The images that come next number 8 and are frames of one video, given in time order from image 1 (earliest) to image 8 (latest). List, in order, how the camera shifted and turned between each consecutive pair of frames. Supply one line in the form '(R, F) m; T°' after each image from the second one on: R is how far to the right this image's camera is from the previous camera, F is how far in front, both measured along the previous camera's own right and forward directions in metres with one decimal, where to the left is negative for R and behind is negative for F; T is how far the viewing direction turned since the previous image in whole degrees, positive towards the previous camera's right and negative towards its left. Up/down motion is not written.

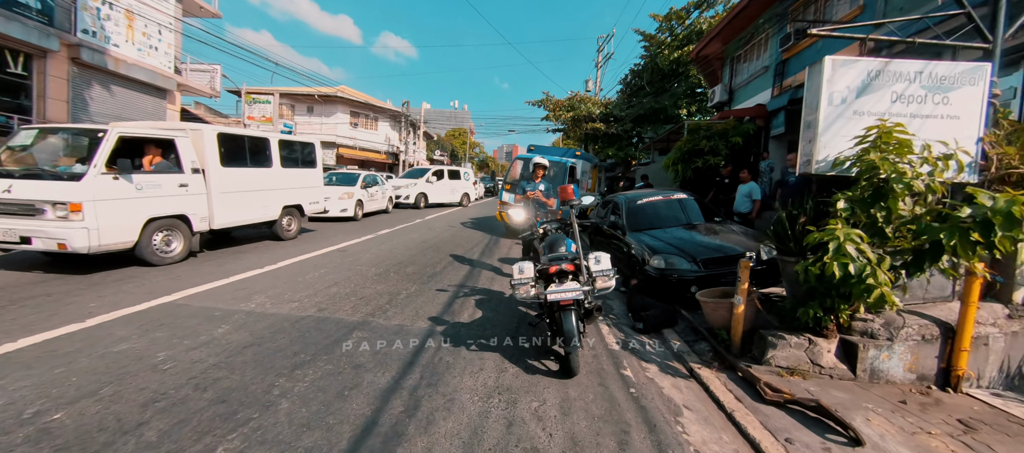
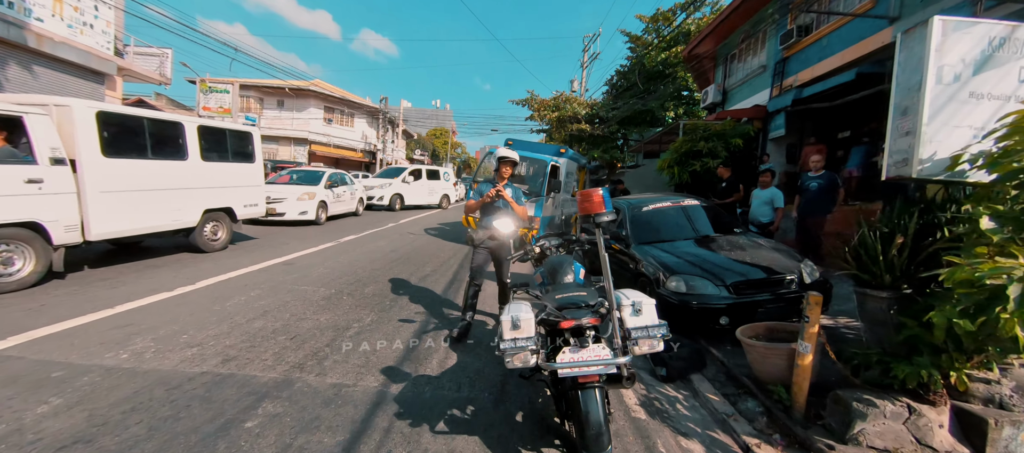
(0.0, +1.1) m; +3°
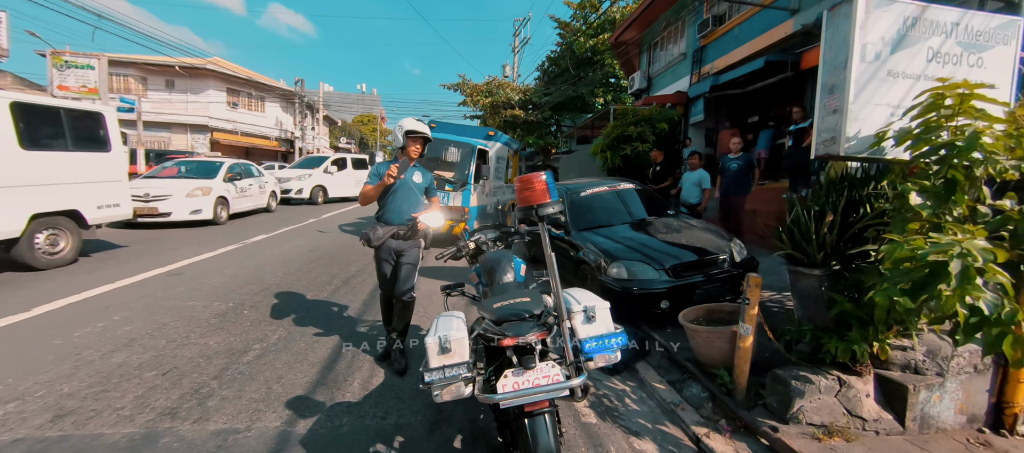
(+0.1, +0.3) m; +9°
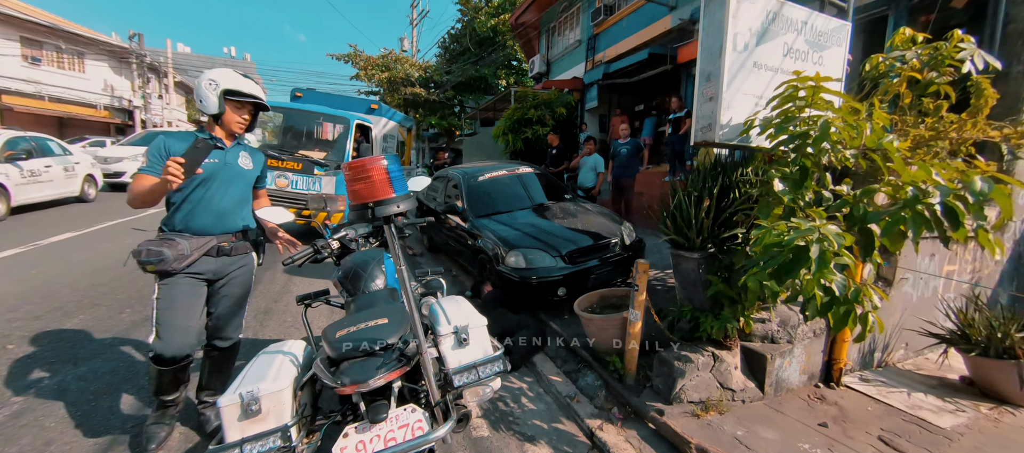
(+0.2, +0.3) m; +14°
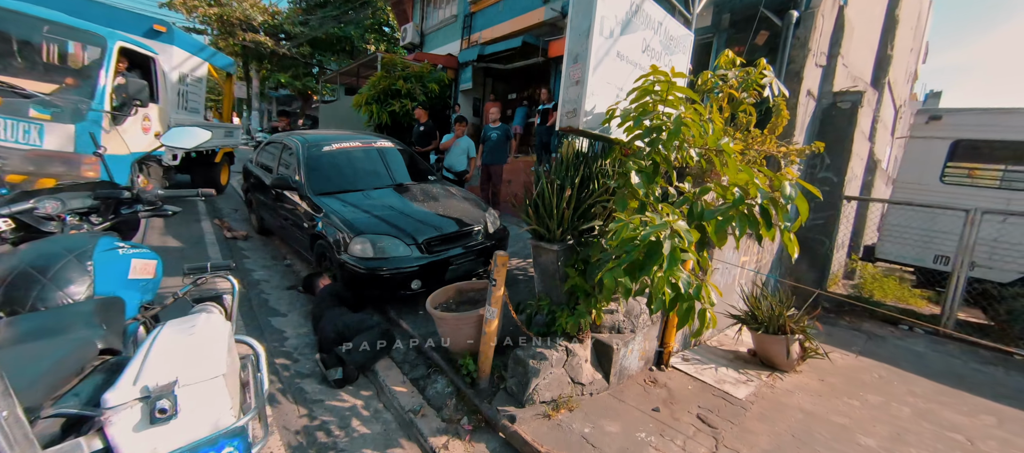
(+0.2, +0.4) m; +19°
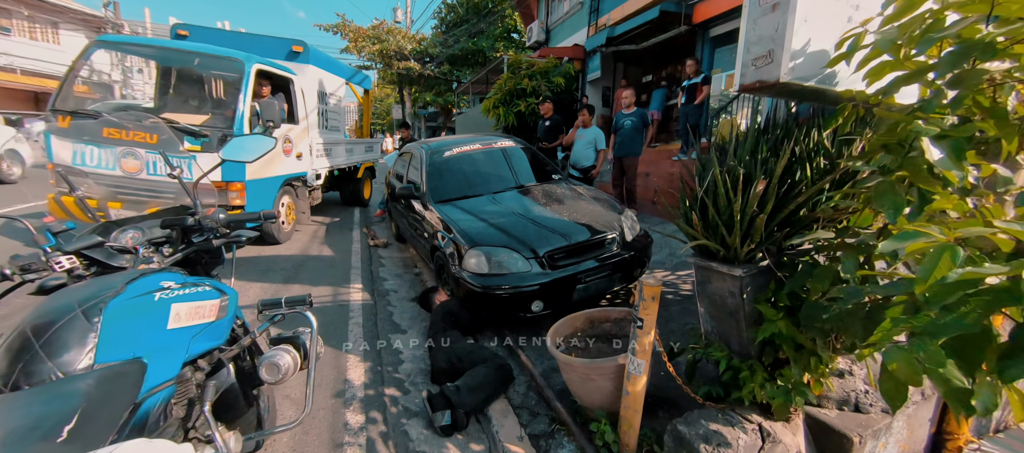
(-0.1, +0.7) m; -20°
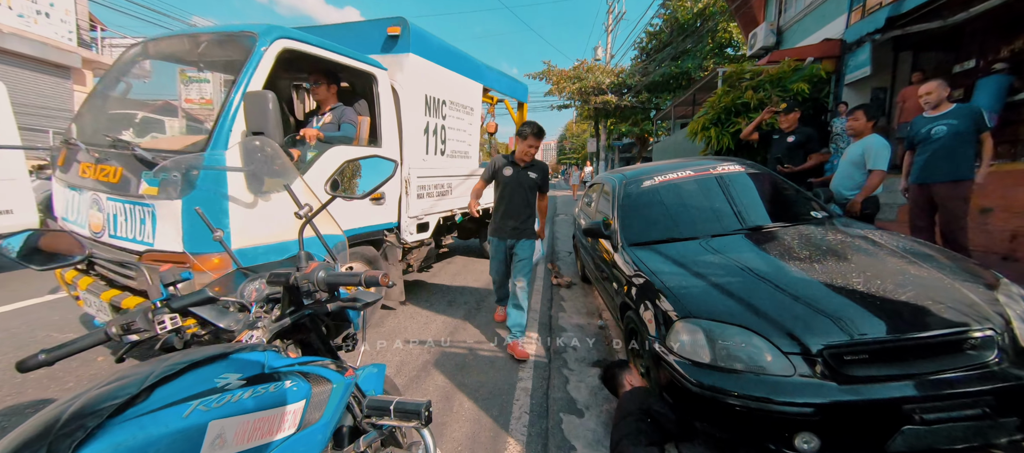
(-0.2, +0.8) m; -28°
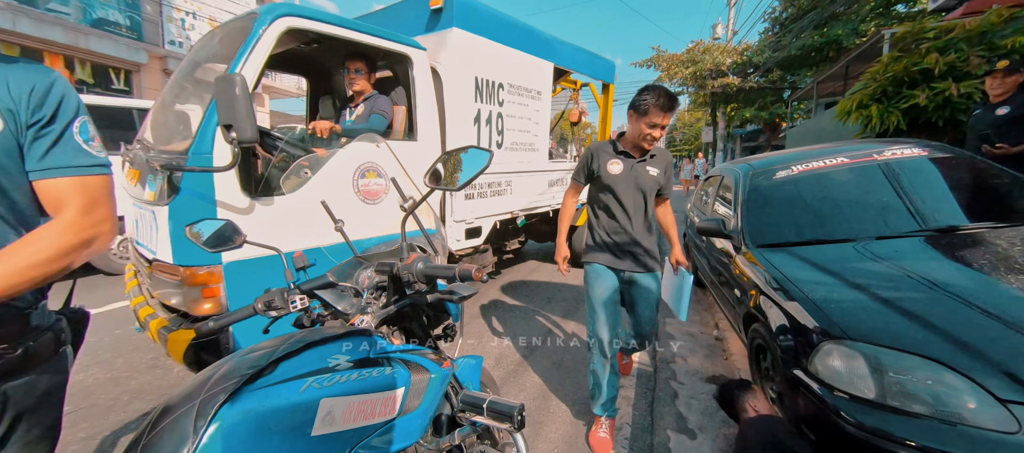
(0.0, +0.1) m; -15°
